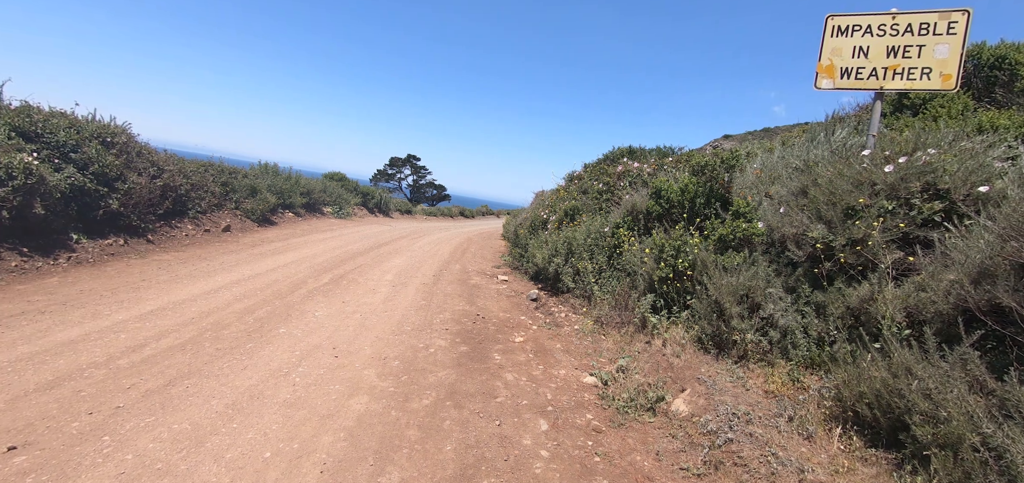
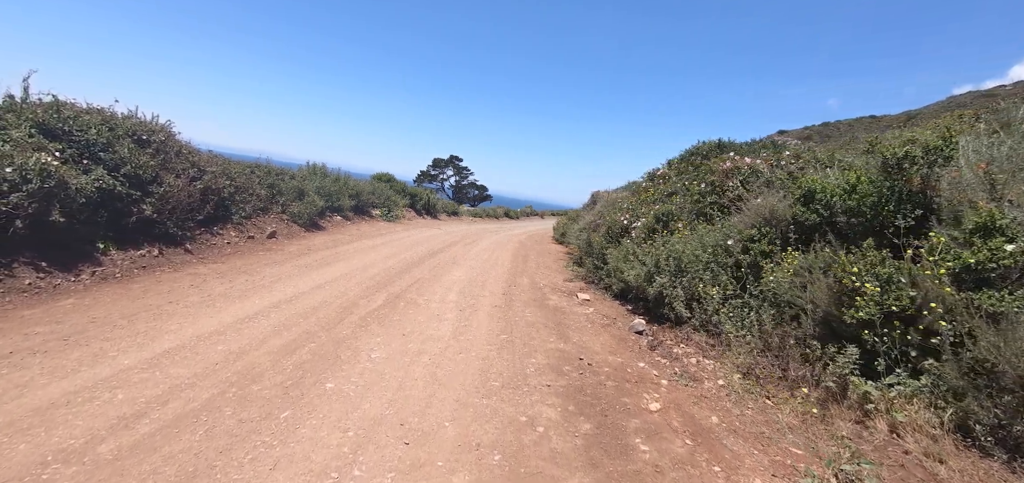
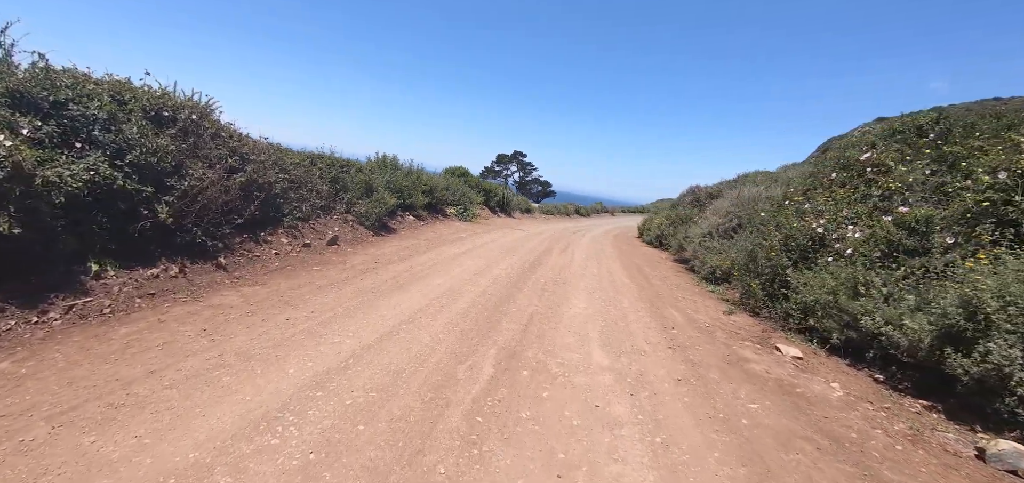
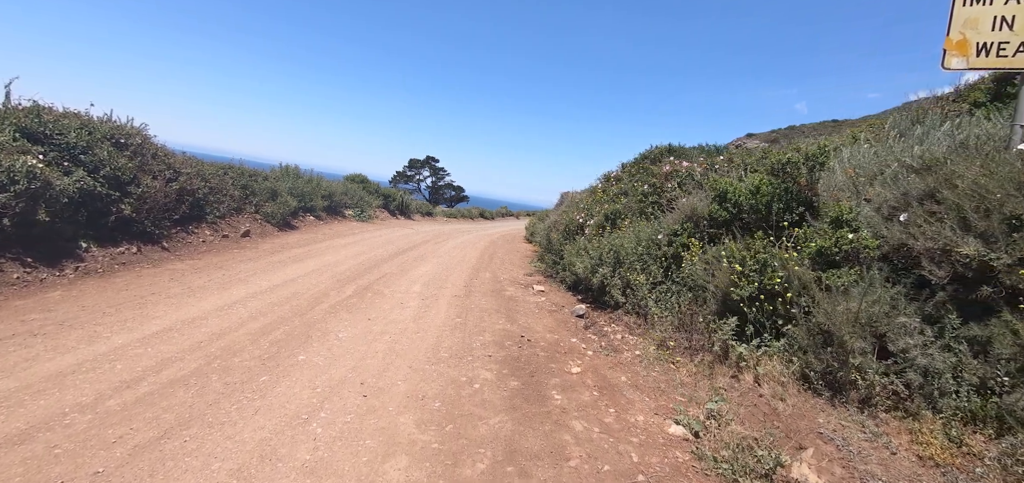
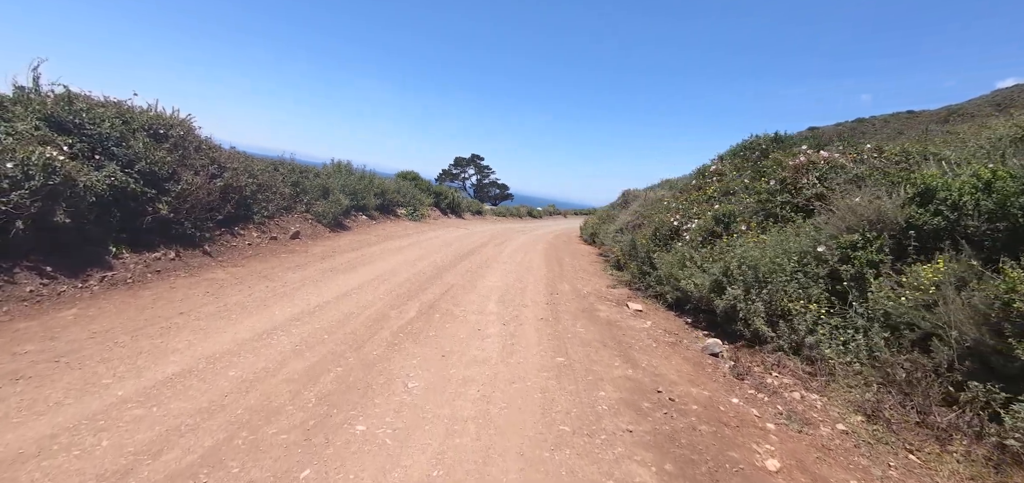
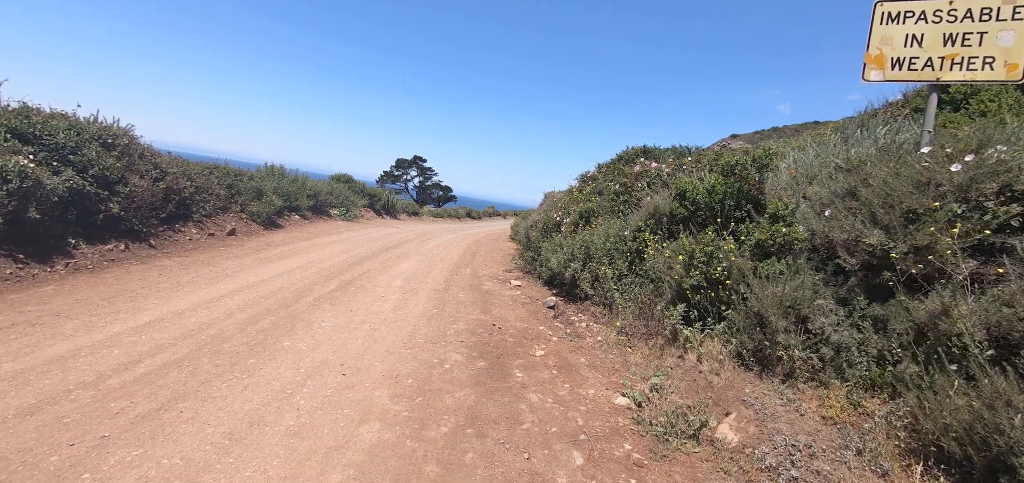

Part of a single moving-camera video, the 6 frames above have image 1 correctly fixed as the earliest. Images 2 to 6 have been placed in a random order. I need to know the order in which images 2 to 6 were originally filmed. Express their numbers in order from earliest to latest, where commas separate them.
6, 4, 2, 5, 3
